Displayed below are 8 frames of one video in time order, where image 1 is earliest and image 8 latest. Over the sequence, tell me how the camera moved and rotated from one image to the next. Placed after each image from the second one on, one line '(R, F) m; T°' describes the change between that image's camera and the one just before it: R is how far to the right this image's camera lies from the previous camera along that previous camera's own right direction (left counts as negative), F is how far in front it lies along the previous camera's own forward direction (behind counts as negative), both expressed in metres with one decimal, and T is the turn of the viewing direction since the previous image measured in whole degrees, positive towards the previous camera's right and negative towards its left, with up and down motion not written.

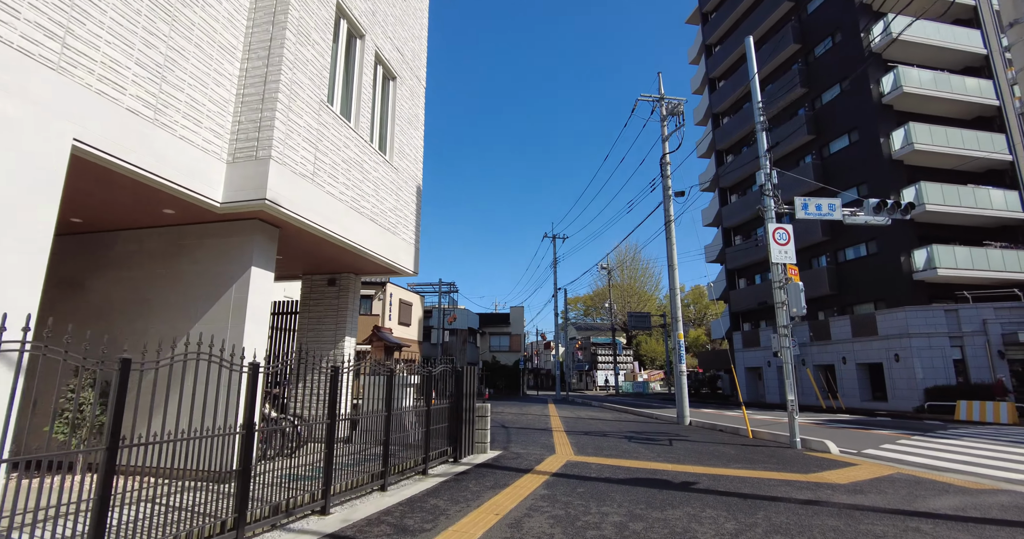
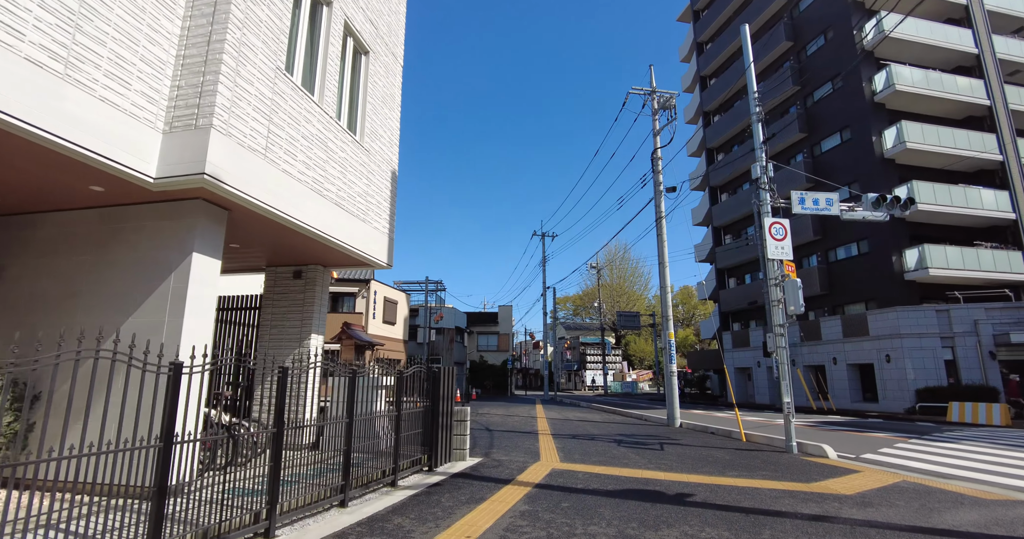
(+0.1, +0.6) m; +1°
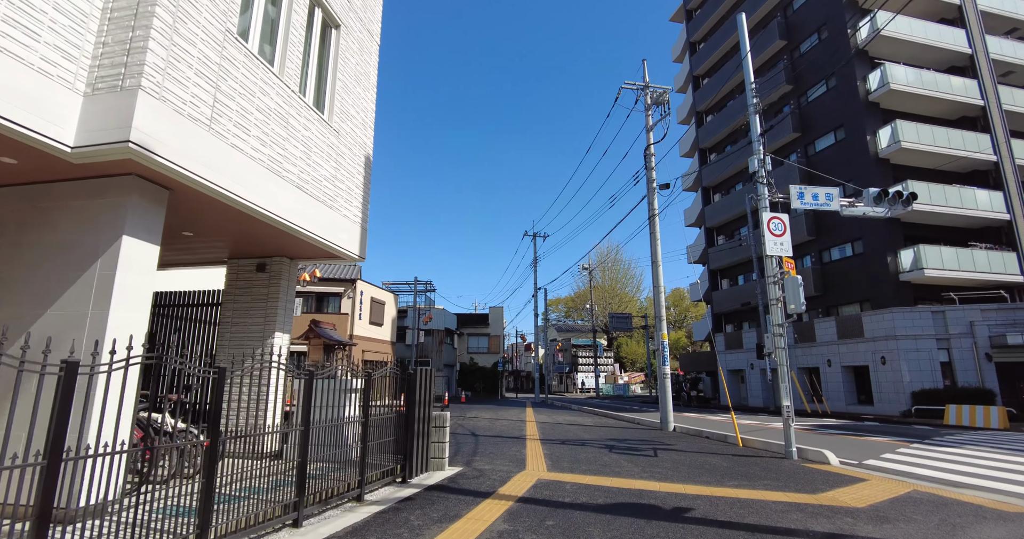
(+0.1, +0.5) m; +1°
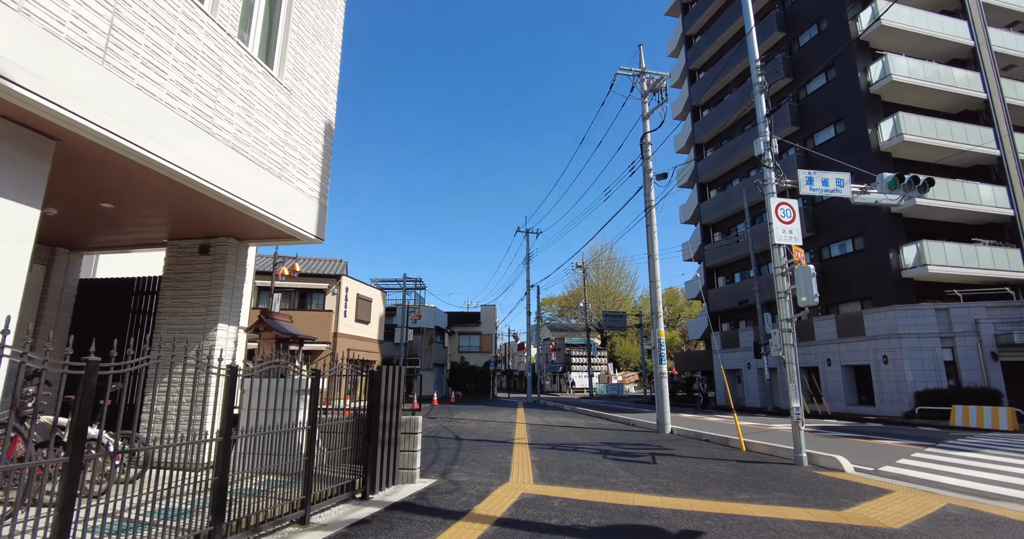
(+0.1, +0.8) m; +1°
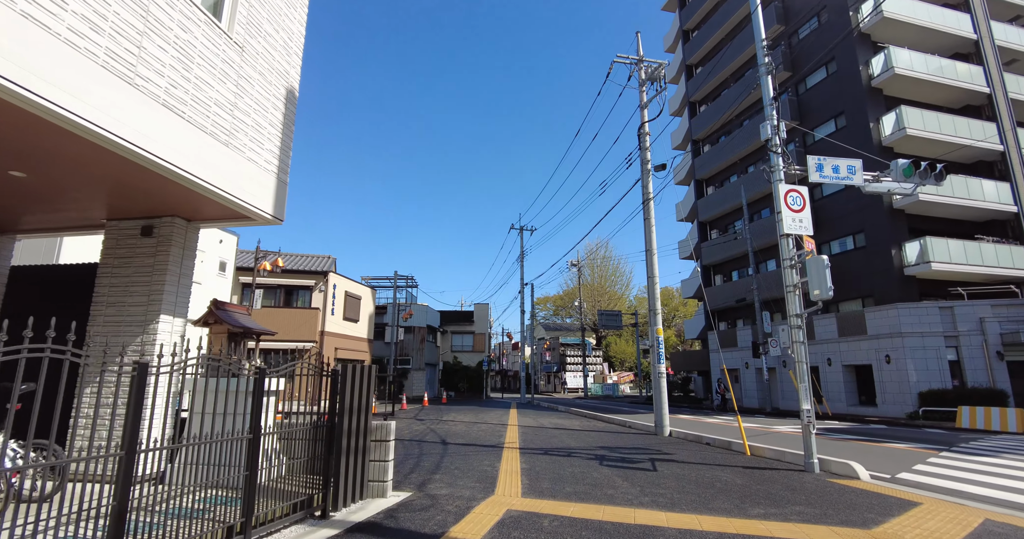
(+0.1, +0.7) m; +1°
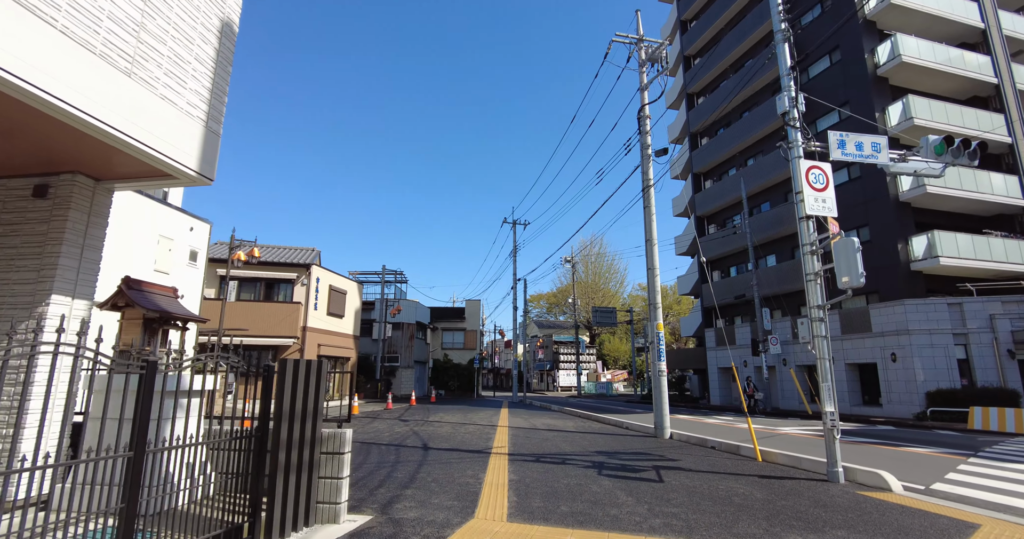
(+0.1, +0.9) m; +1°
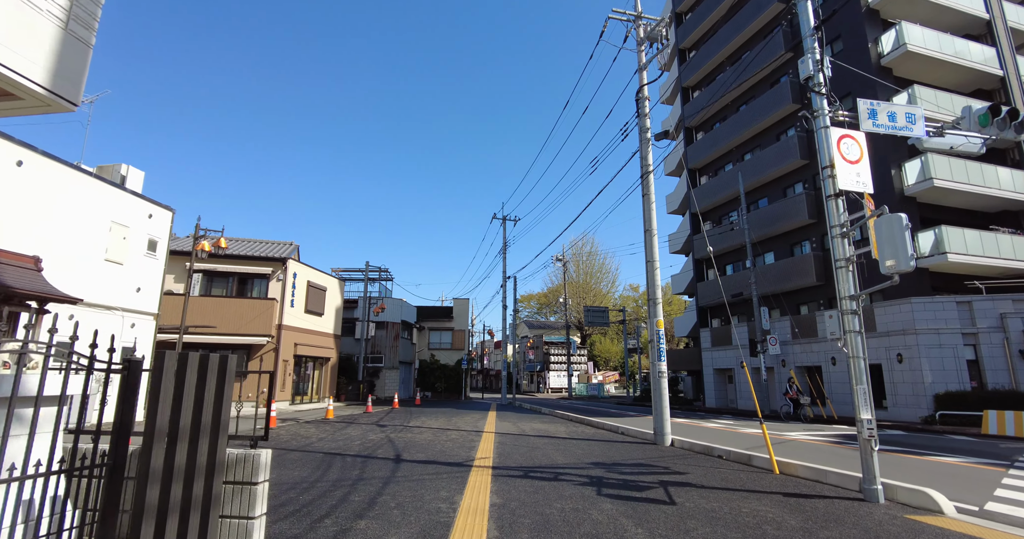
(+0.1, +1.1) m; +1°
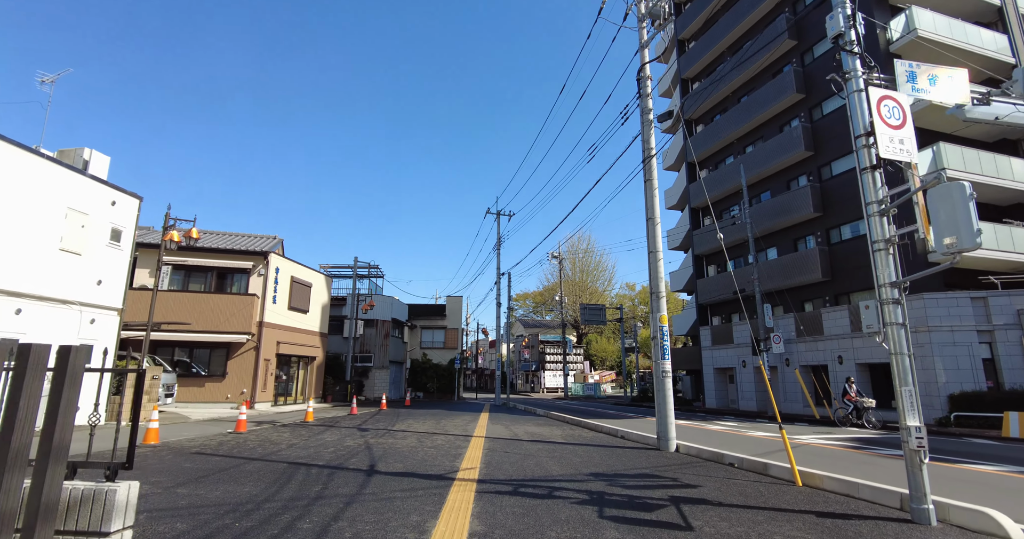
(+0.1, +0.9) m; 0°
